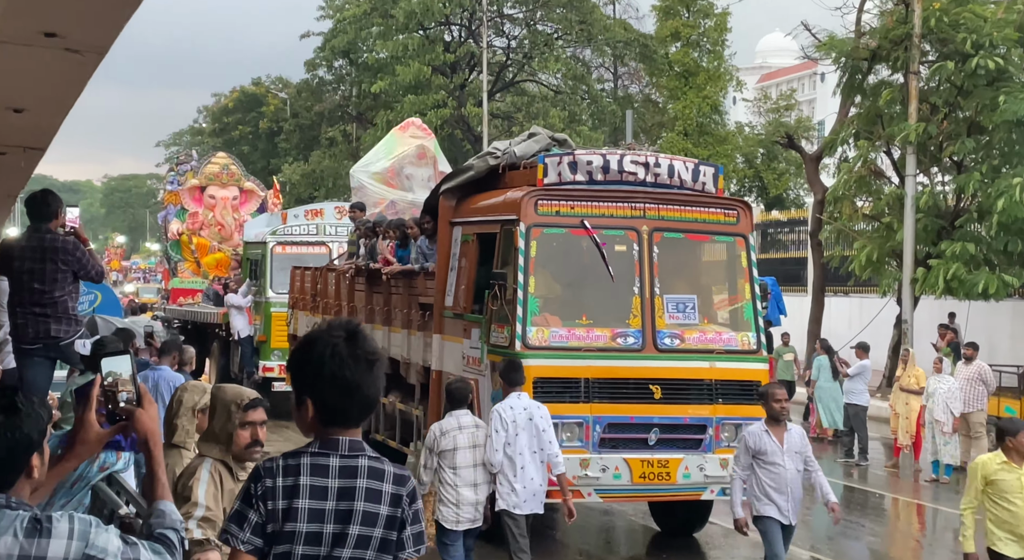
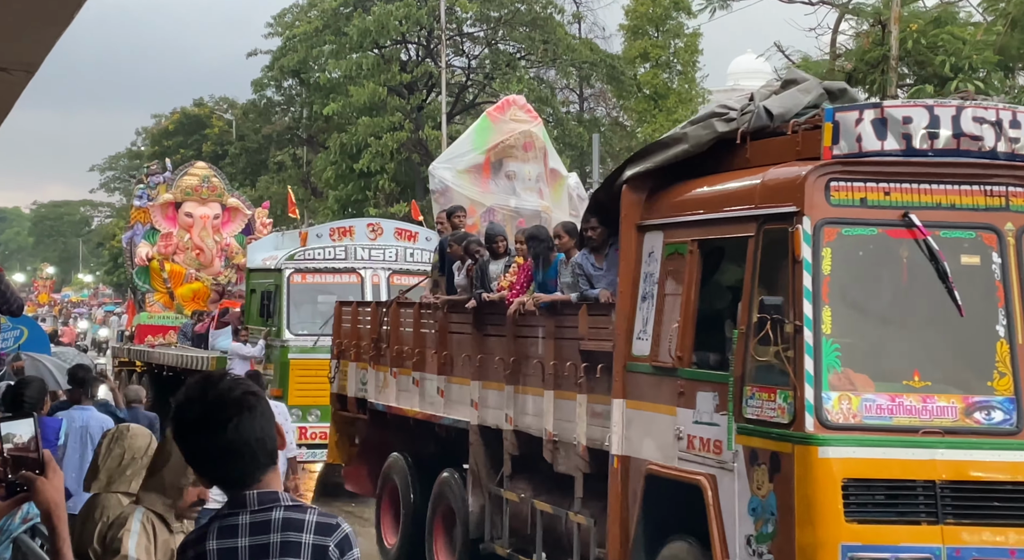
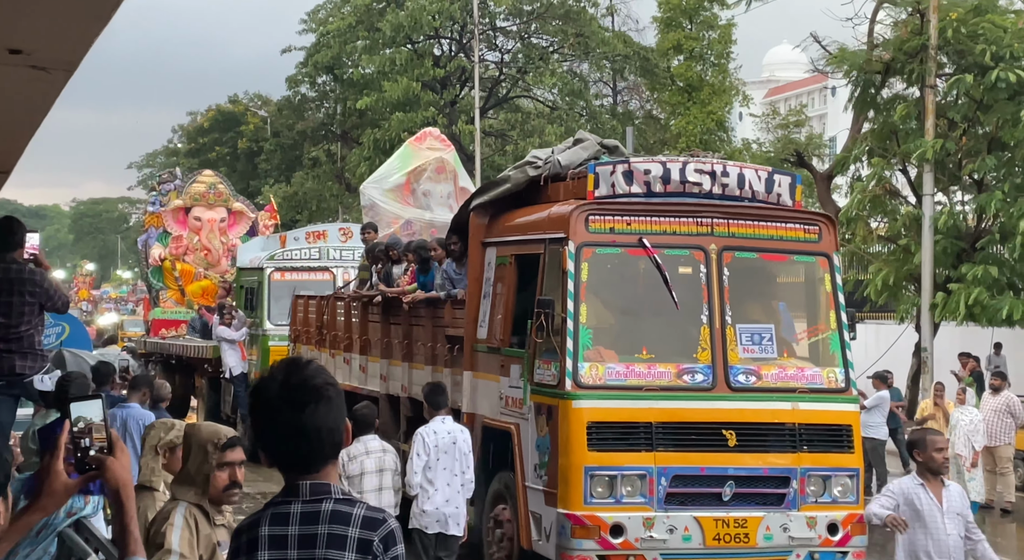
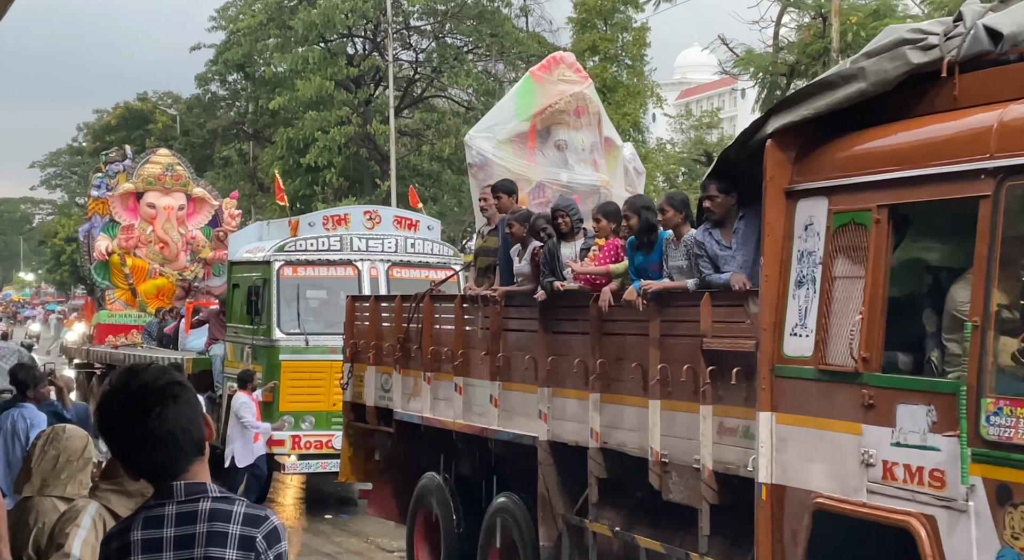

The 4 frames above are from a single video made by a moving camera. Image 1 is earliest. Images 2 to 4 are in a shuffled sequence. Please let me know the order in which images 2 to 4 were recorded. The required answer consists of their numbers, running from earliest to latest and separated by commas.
3, 2, 4
